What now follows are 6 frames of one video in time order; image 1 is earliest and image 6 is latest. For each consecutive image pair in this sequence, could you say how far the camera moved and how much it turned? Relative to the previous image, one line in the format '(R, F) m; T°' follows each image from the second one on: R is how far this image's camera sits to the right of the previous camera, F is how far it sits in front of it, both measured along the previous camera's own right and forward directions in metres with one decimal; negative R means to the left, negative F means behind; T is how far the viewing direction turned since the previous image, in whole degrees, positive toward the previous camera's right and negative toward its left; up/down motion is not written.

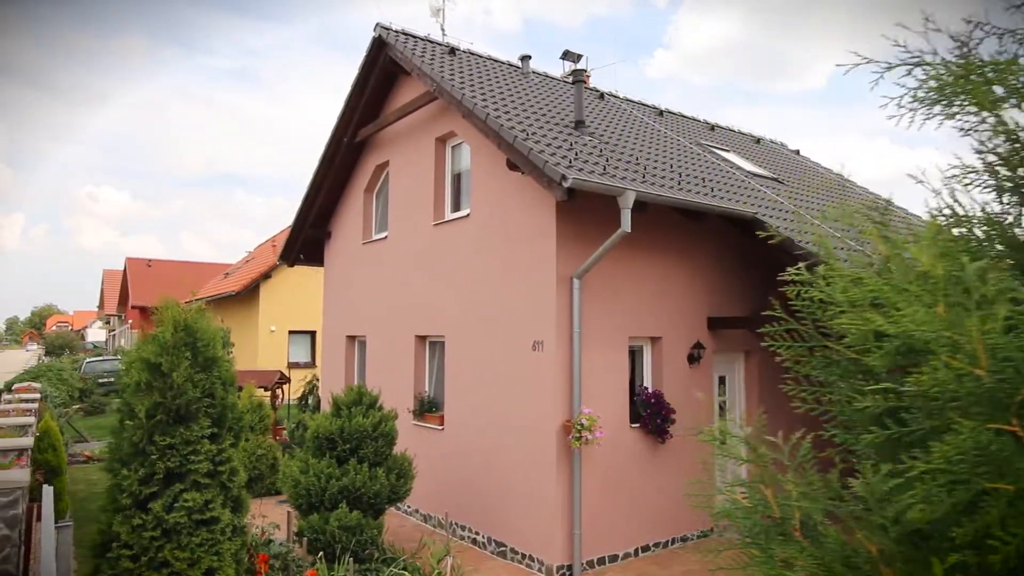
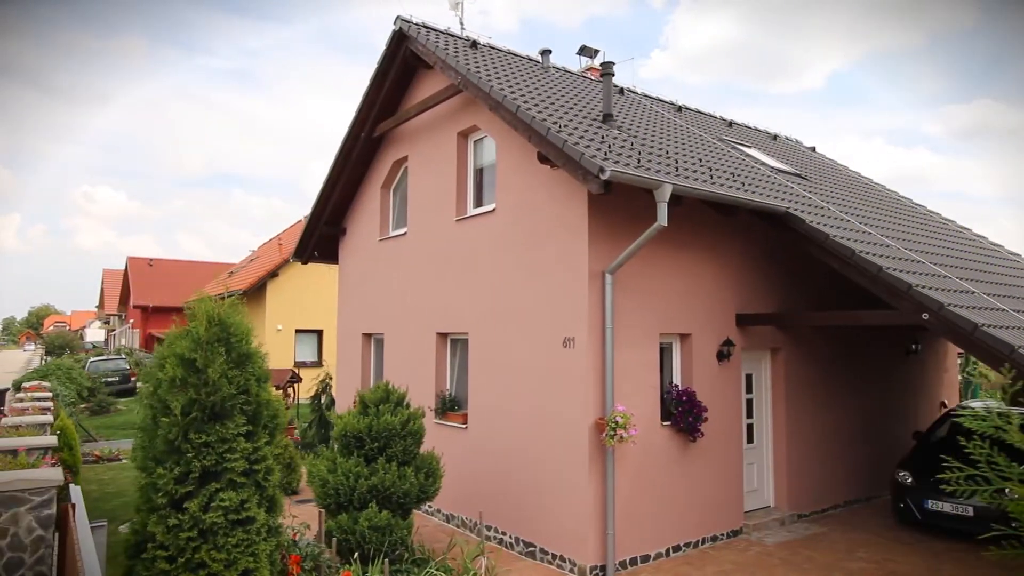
(-0.3, +0.1) m; 0°
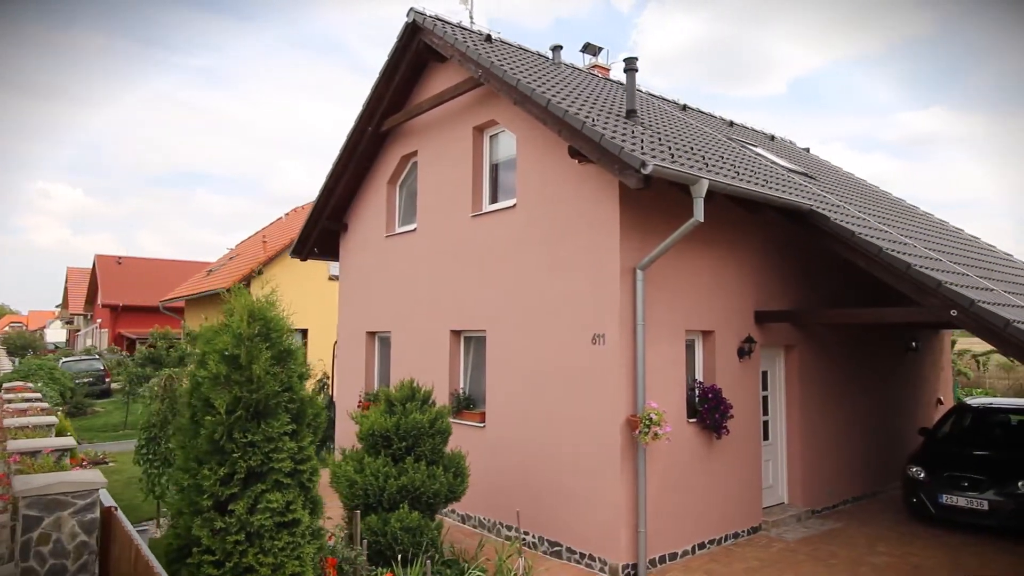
(-0.6, +0.1) m; +3°
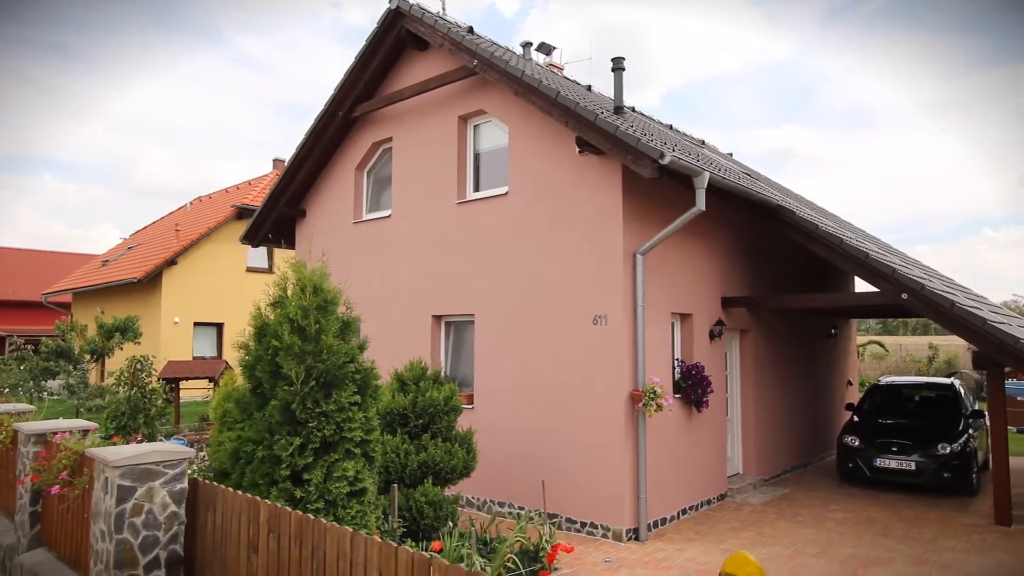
(-1.3, -0.2) m; +10°
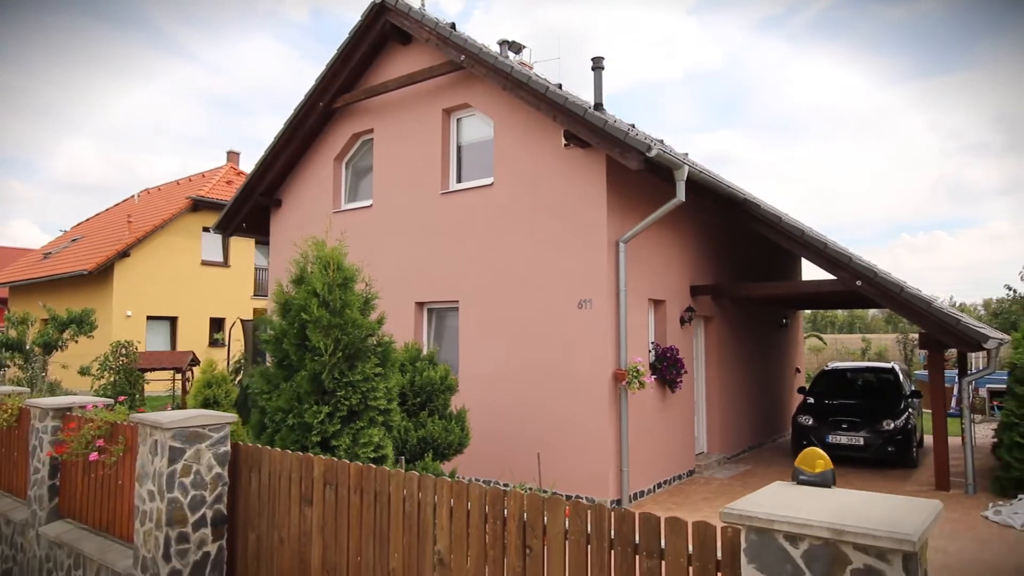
(-0.5, -0.3) m; +5°
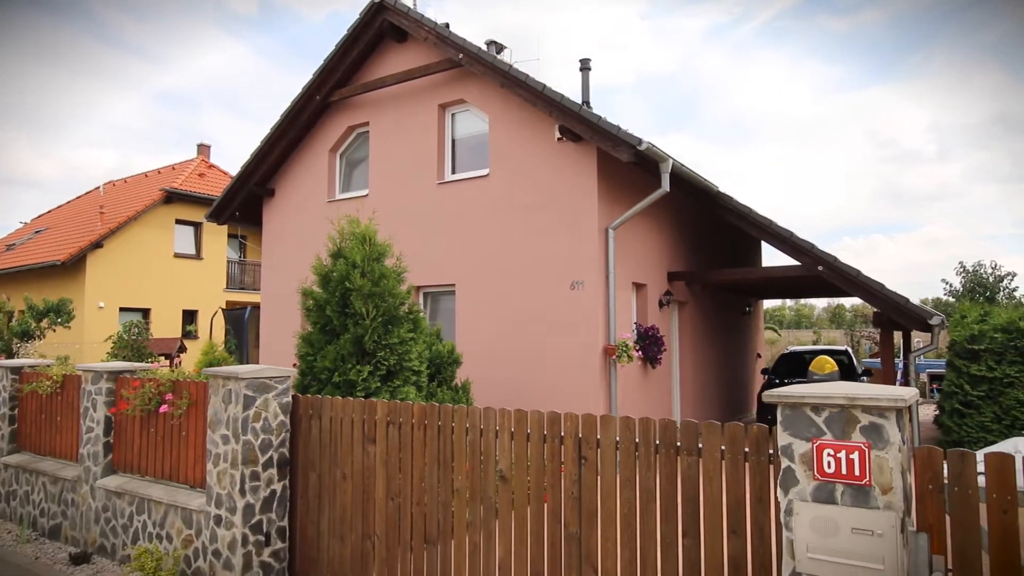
(-0.5, -0.6) m; +4°
